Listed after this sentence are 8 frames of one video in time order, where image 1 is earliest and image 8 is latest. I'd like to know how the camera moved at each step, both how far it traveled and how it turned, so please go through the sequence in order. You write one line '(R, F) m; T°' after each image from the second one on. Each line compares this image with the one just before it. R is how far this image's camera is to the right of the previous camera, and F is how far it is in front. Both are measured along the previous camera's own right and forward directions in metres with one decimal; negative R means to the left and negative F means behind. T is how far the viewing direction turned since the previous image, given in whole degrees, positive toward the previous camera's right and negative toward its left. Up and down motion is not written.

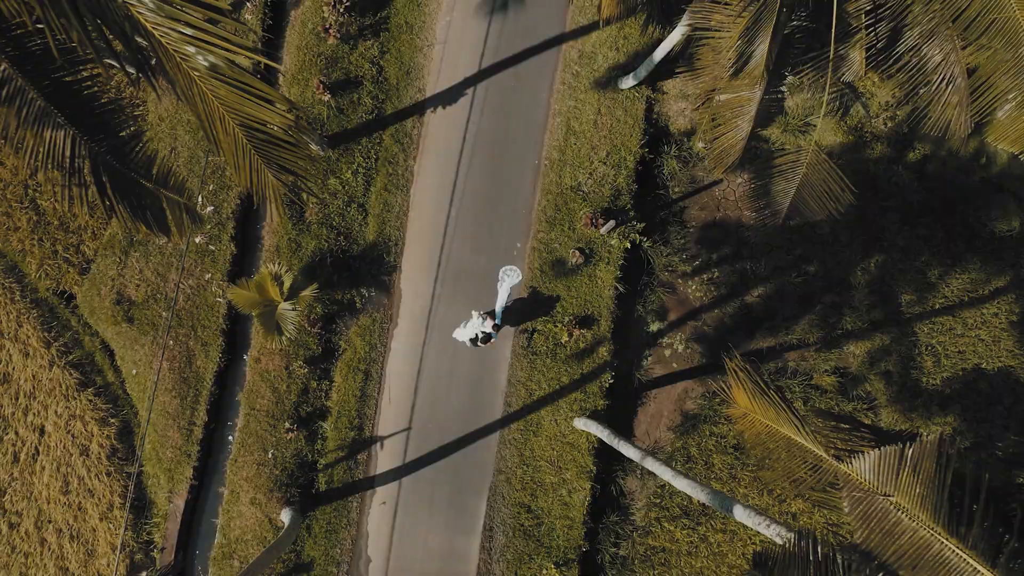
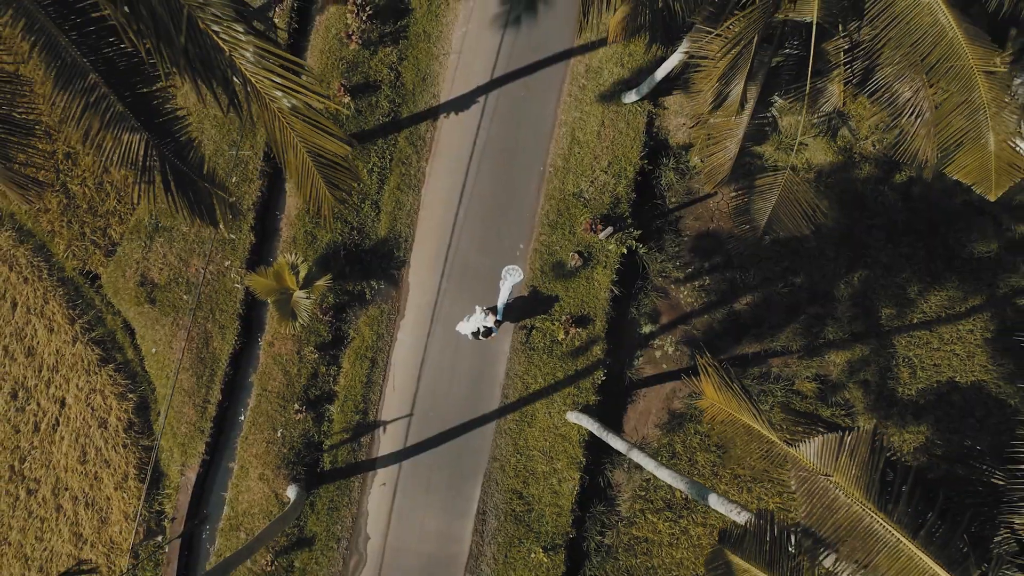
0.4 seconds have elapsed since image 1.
(0.0, -0.5) m; 0°
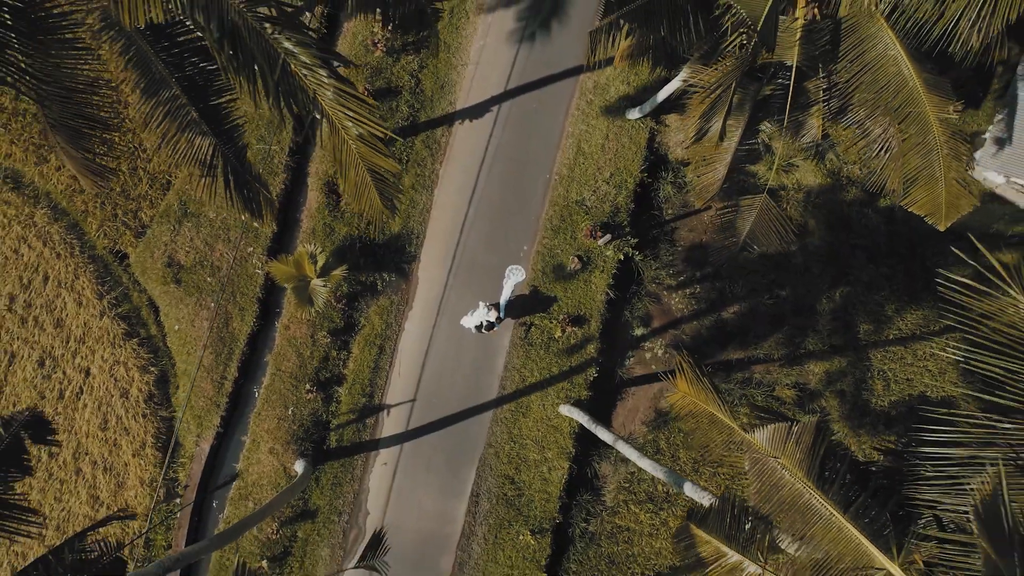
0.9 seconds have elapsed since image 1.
(0.0, -0.6) m; 0°
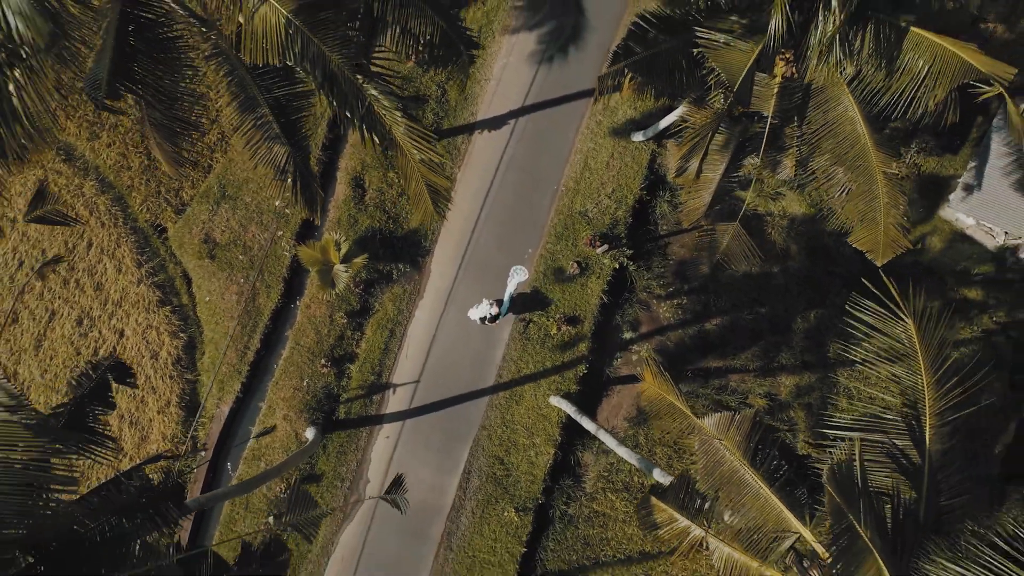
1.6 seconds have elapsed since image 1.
(0.0, -0.9) m; 0°
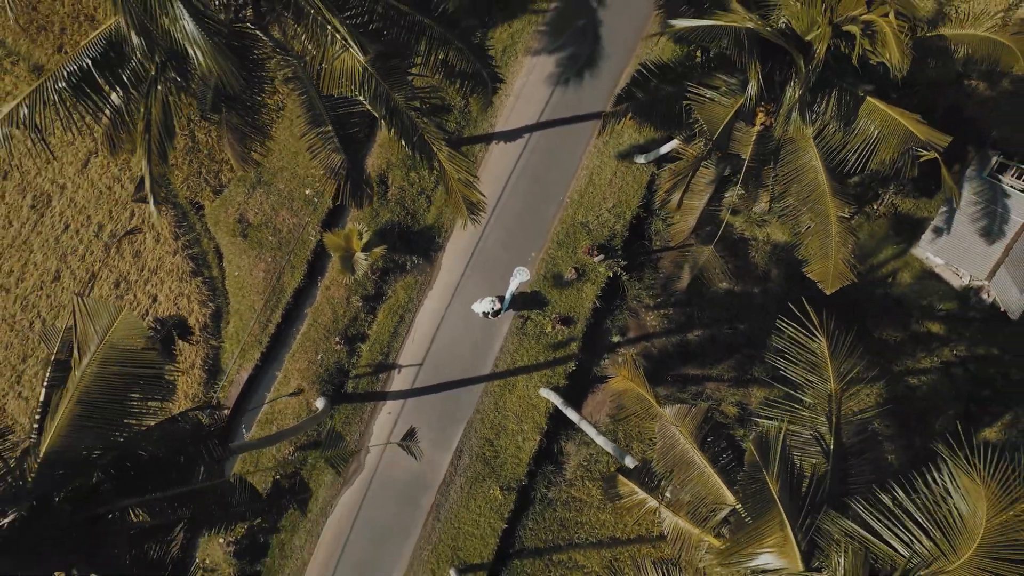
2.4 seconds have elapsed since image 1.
(0.0, -1.0) m; 0°
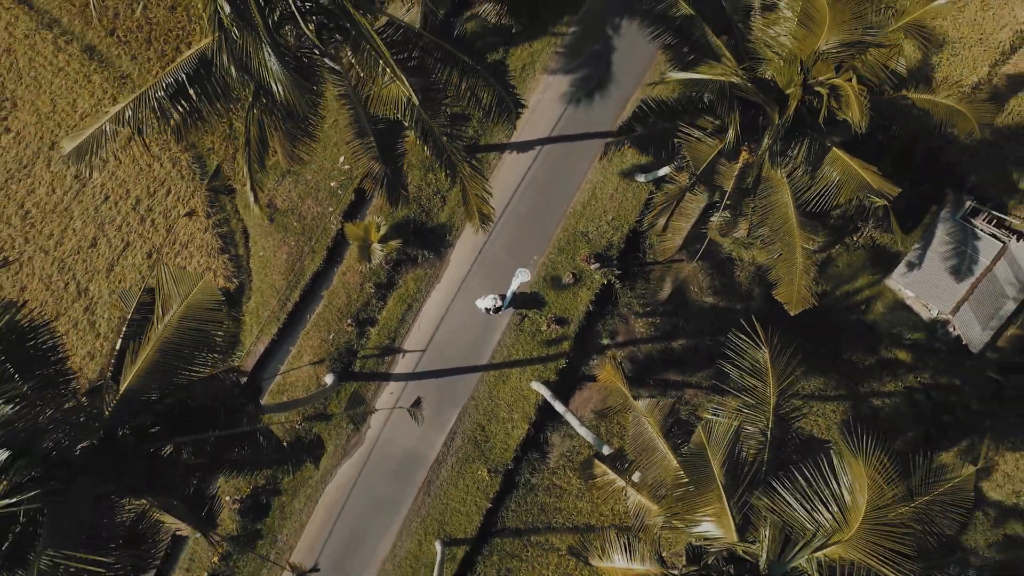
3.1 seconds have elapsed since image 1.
(0.0, -0.9) m; 0°
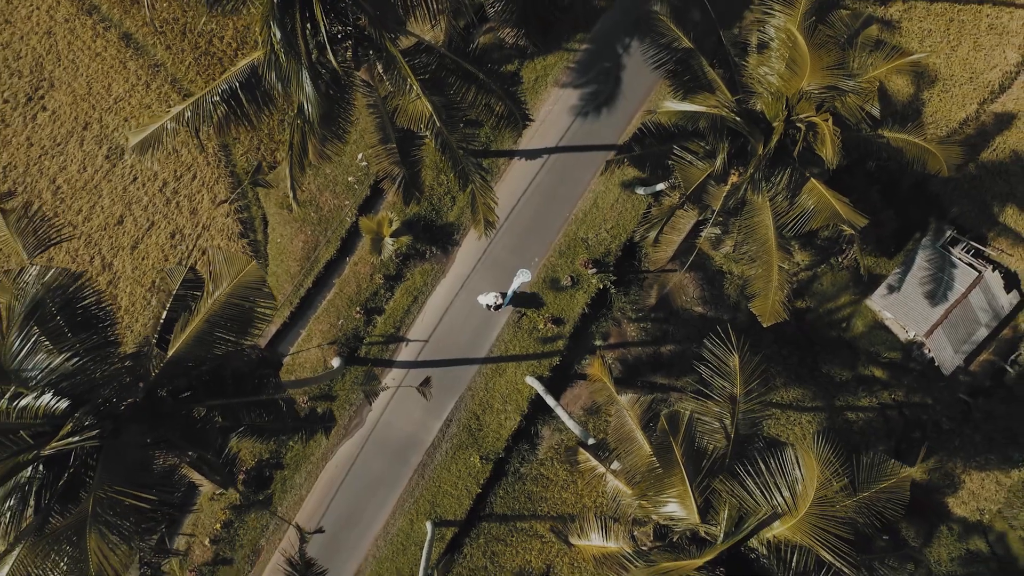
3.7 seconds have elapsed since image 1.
(0.0, -0.7) m; 0°
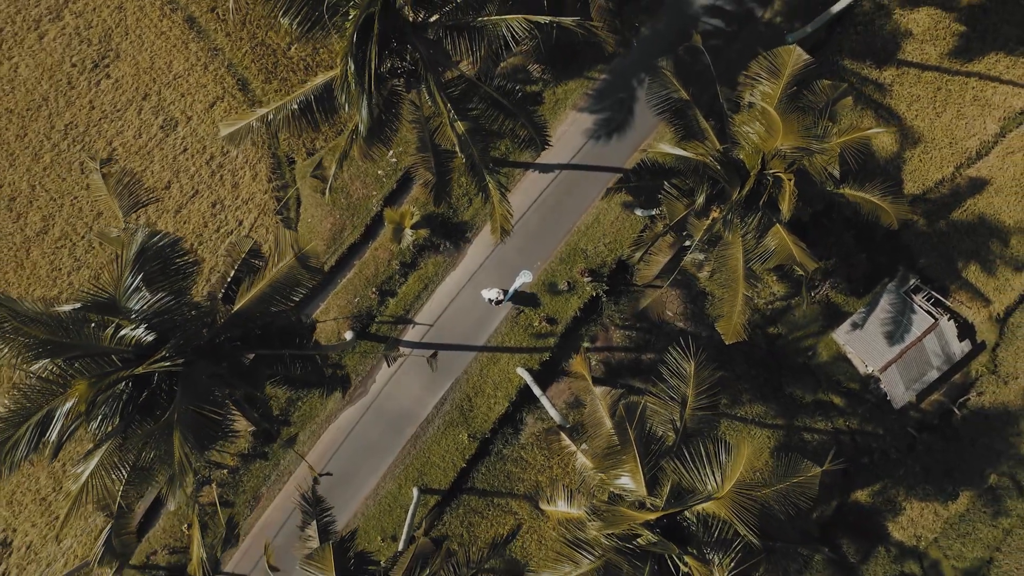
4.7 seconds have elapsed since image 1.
(0.0, -1.4) m; 0°
